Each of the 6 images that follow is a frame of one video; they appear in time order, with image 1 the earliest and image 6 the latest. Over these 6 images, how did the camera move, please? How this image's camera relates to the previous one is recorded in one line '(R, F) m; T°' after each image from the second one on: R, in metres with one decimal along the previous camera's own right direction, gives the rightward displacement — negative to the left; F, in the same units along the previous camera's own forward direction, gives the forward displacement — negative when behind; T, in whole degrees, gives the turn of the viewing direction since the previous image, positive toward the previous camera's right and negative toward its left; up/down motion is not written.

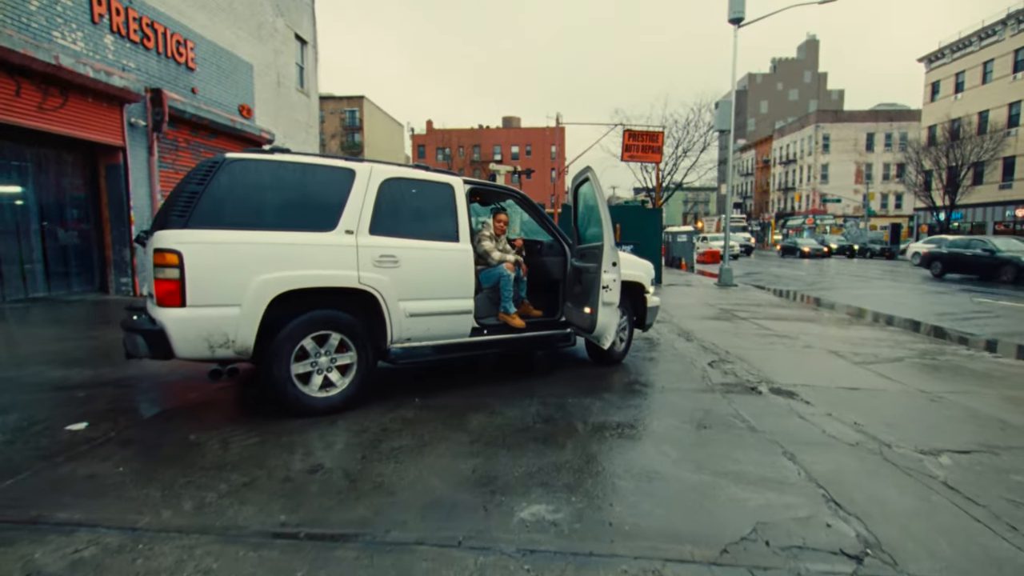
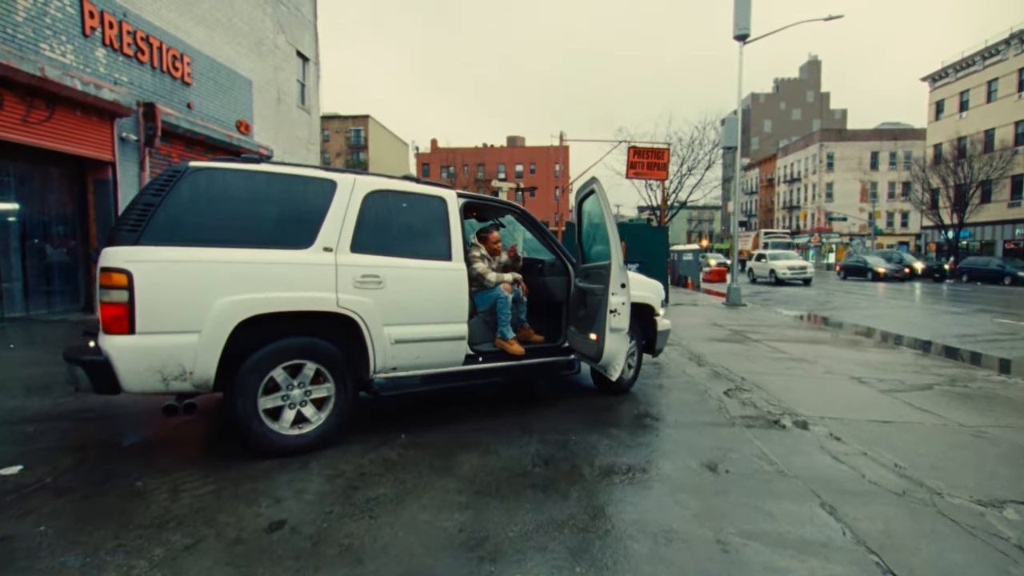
(+0.1, +0.5) m; 0°
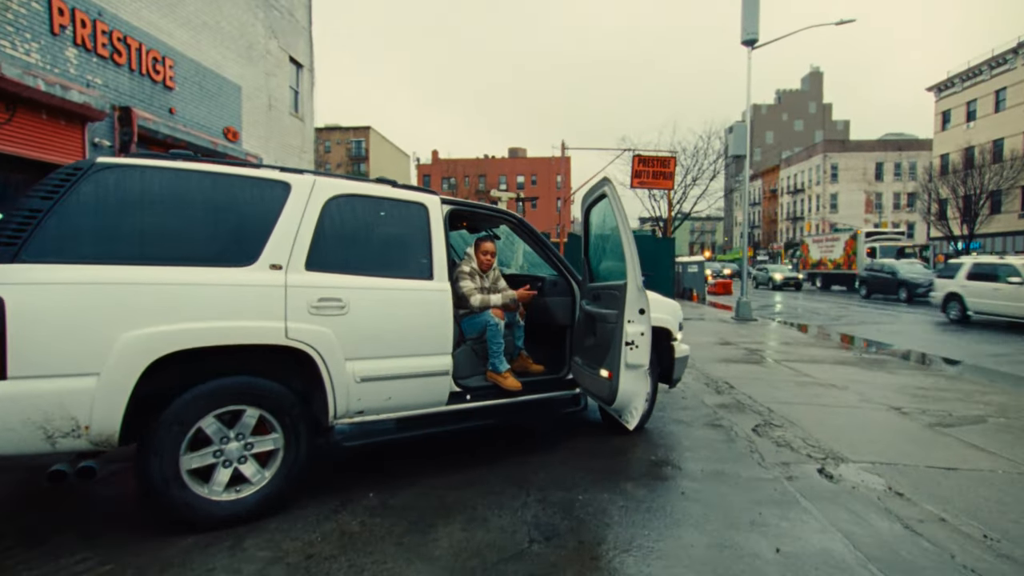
(+0.1, +0.8) m; 0°
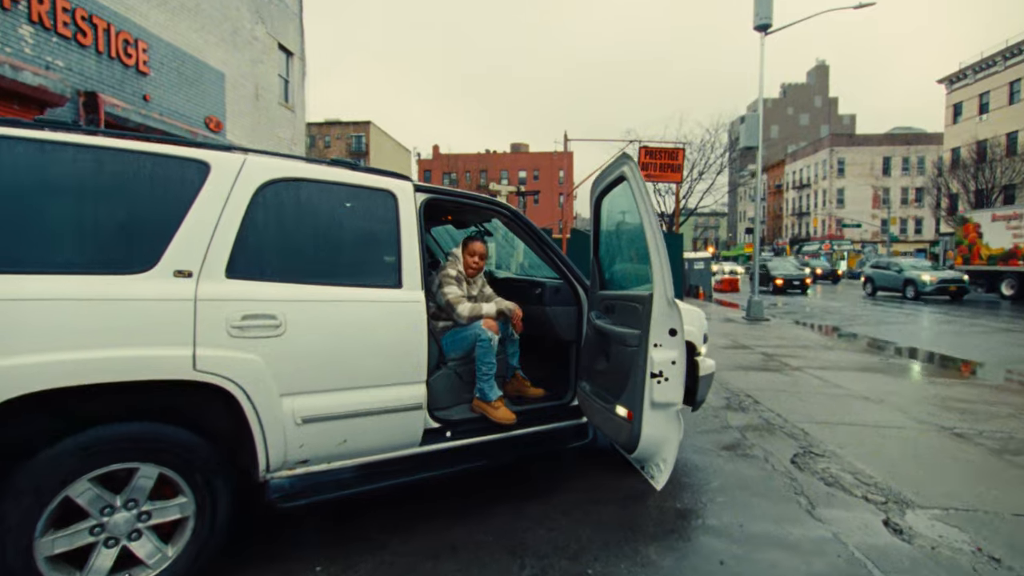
(+0.1, +0.8) m; 0°
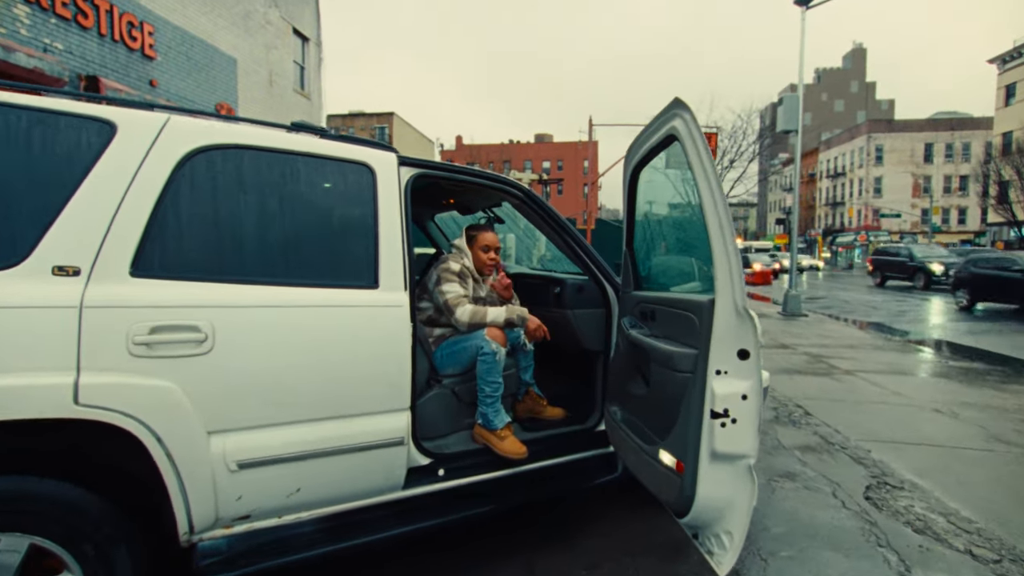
(+0.1, +0.7) m; -3°
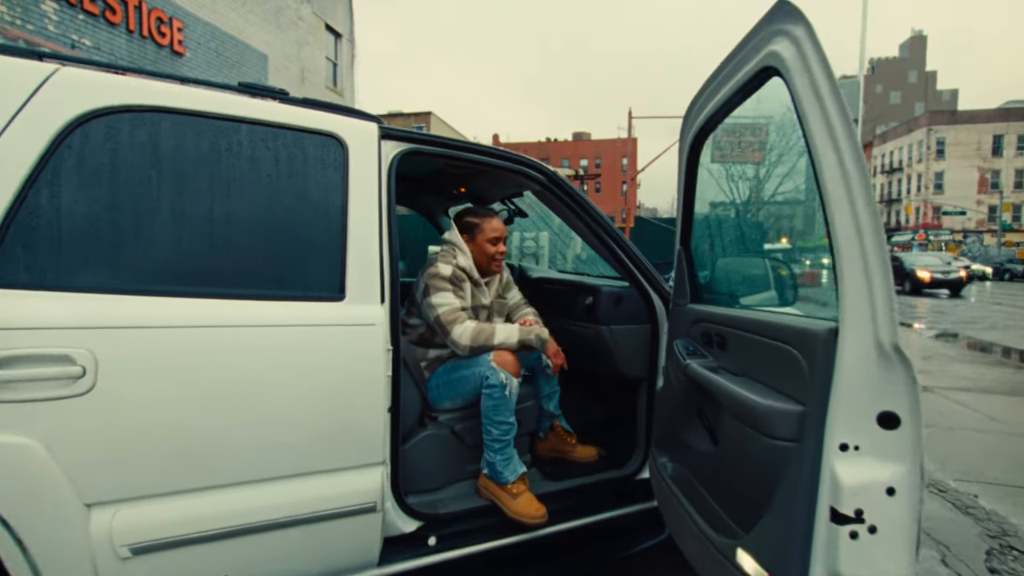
(+0.1, +0.6) m; -4°
